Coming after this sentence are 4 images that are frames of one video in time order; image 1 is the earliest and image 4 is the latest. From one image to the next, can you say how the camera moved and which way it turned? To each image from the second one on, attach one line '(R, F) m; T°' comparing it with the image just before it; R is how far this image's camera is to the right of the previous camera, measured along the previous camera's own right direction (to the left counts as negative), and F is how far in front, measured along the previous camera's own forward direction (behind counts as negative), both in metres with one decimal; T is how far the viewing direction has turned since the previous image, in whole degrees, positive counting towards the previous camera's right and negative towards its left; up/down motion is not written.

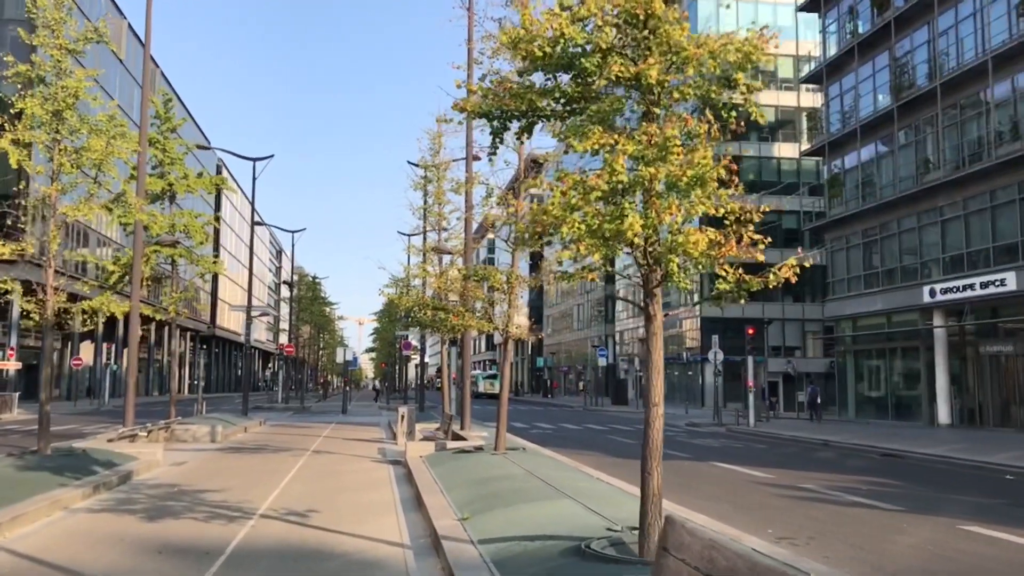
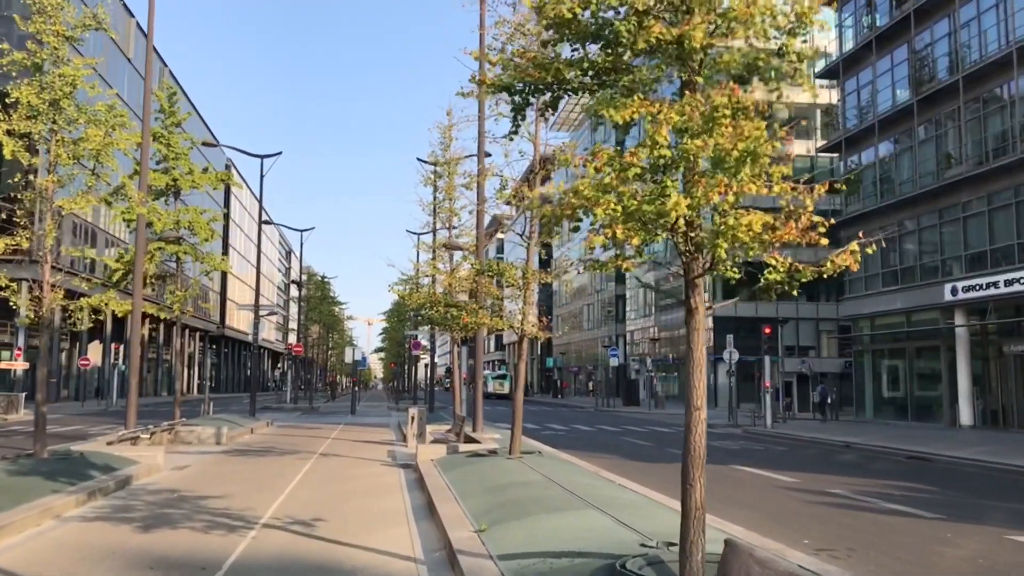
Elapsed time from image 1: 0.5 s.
(-0.1, +0.7) m; -1°
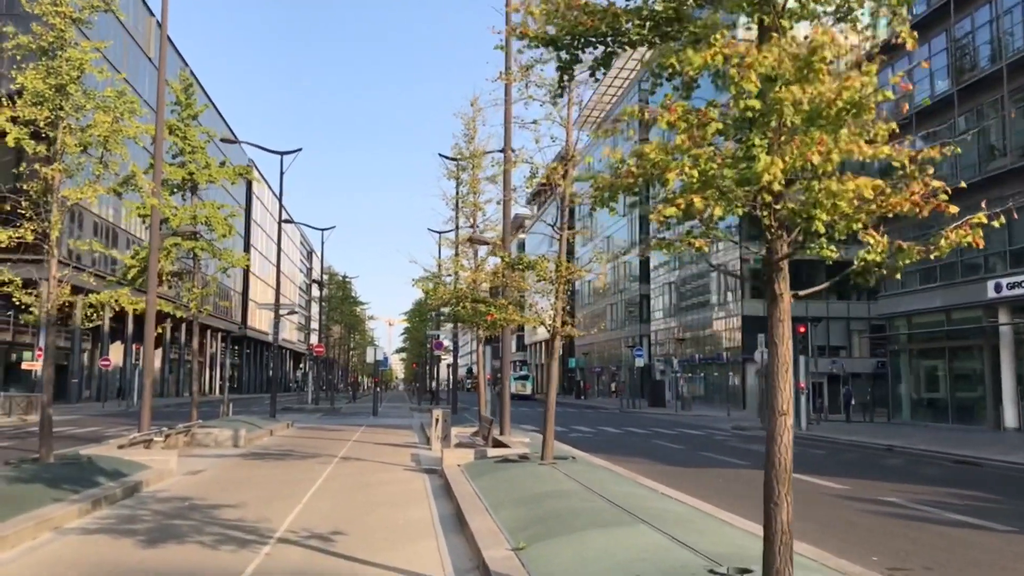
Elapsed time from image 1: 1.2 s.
(-0.2, +0.9) m; -1°
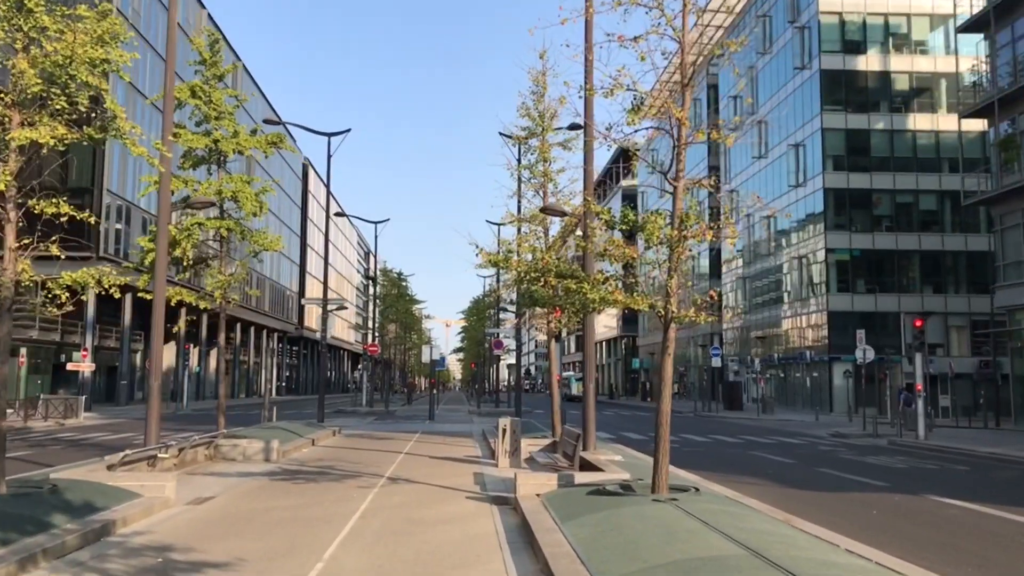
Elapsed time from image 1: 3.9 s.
(-0.5, +3.6) m; -4°
